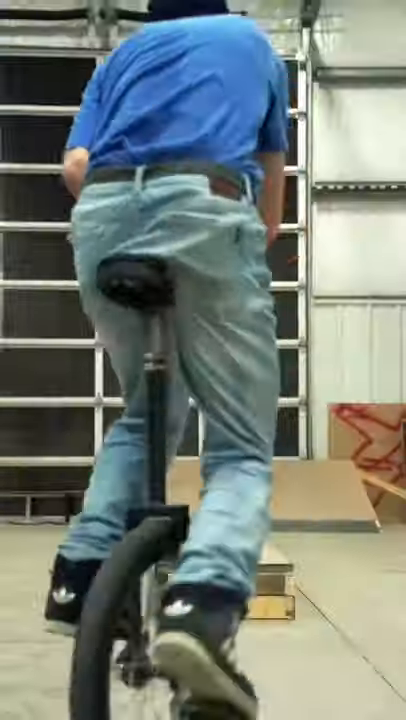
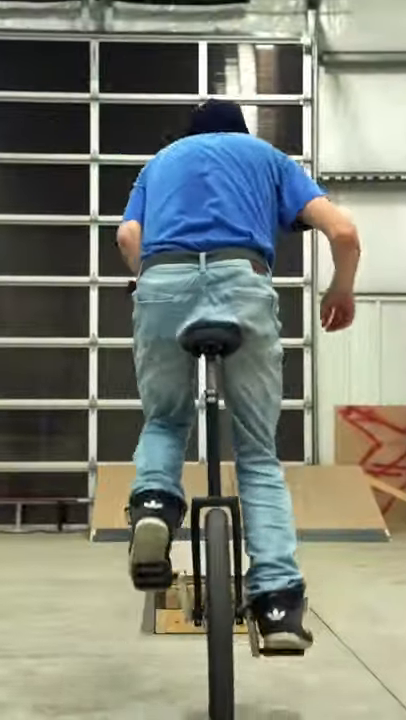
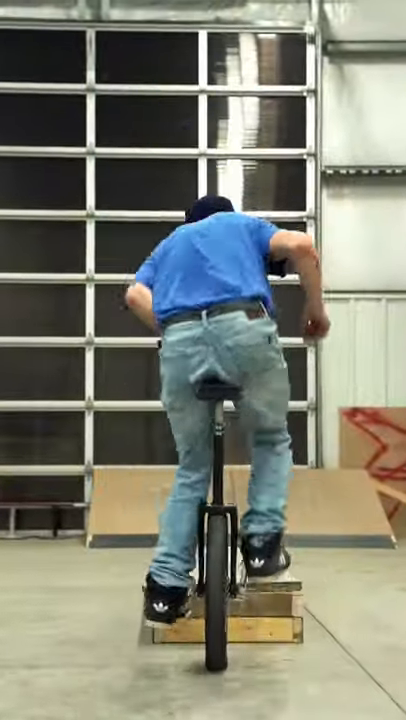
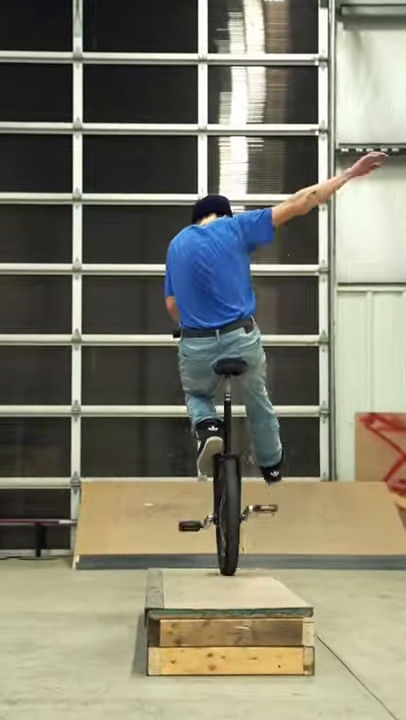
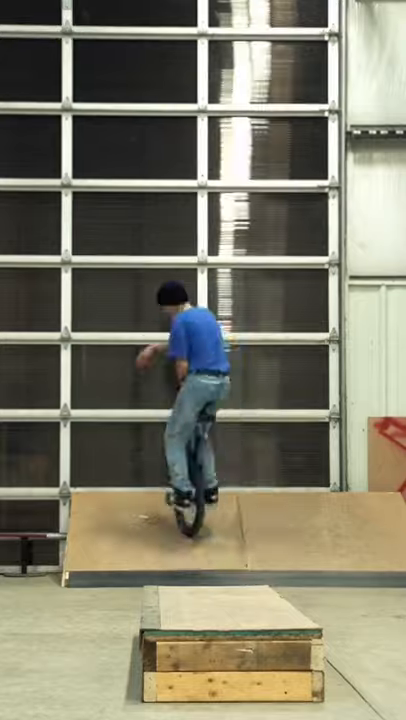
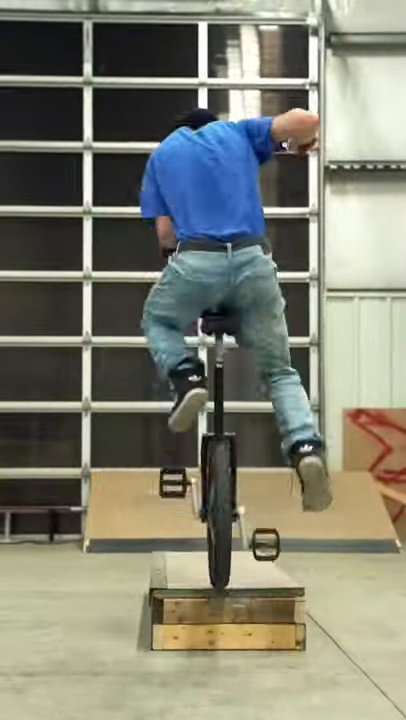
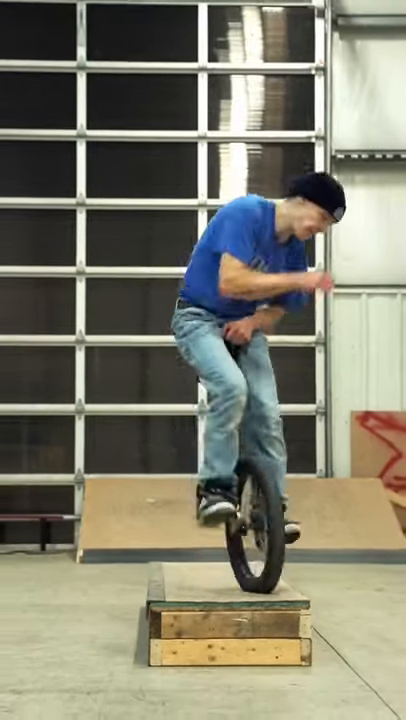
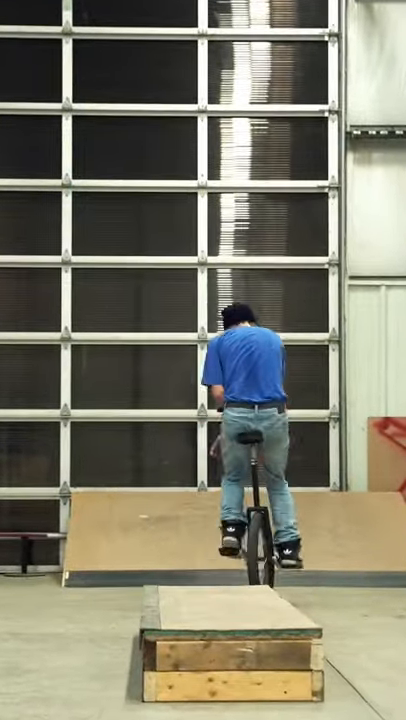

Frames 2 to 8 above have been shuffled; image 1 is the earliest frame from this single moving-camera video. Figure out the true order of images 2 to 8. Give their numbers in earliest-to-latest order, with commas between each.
2, 3, 6, 4, 8, 5, 7
